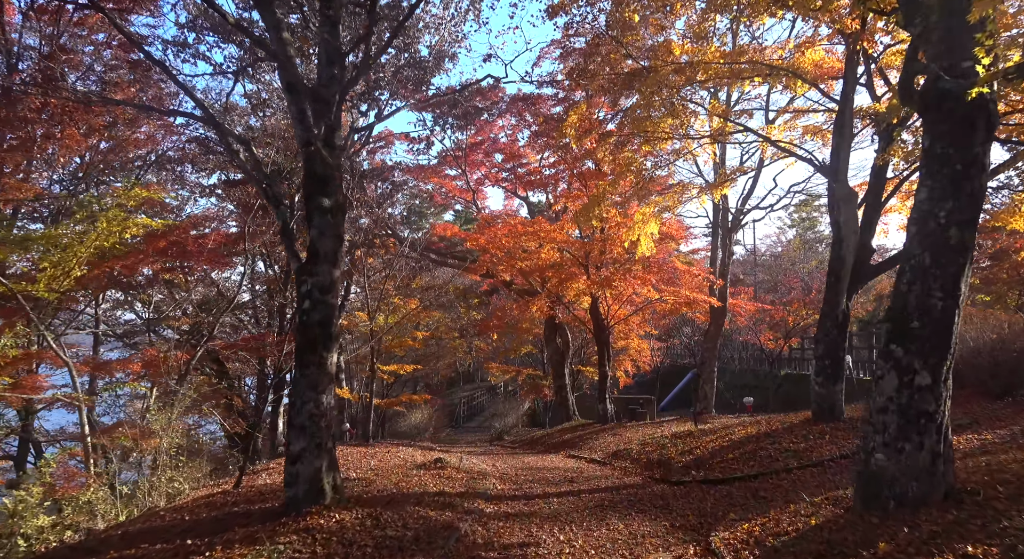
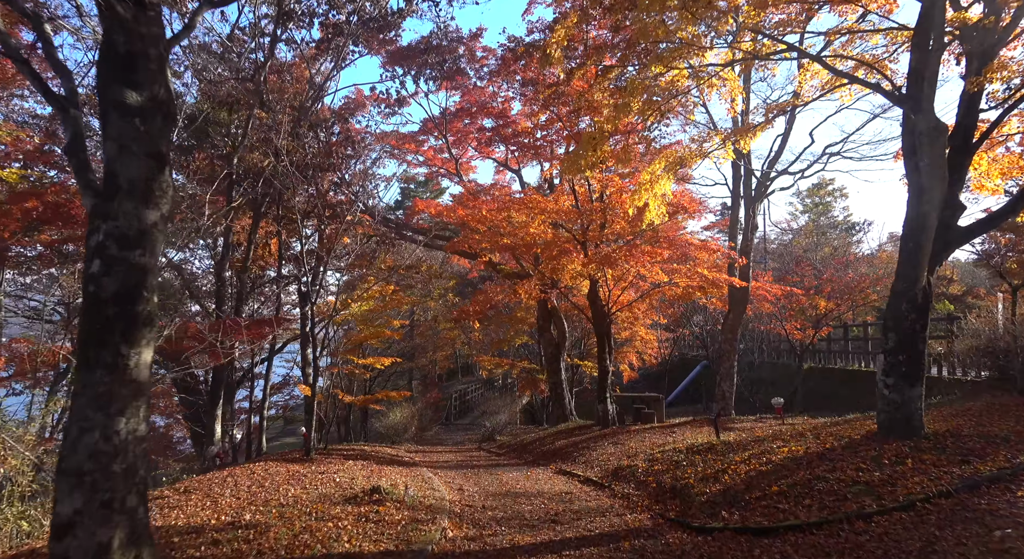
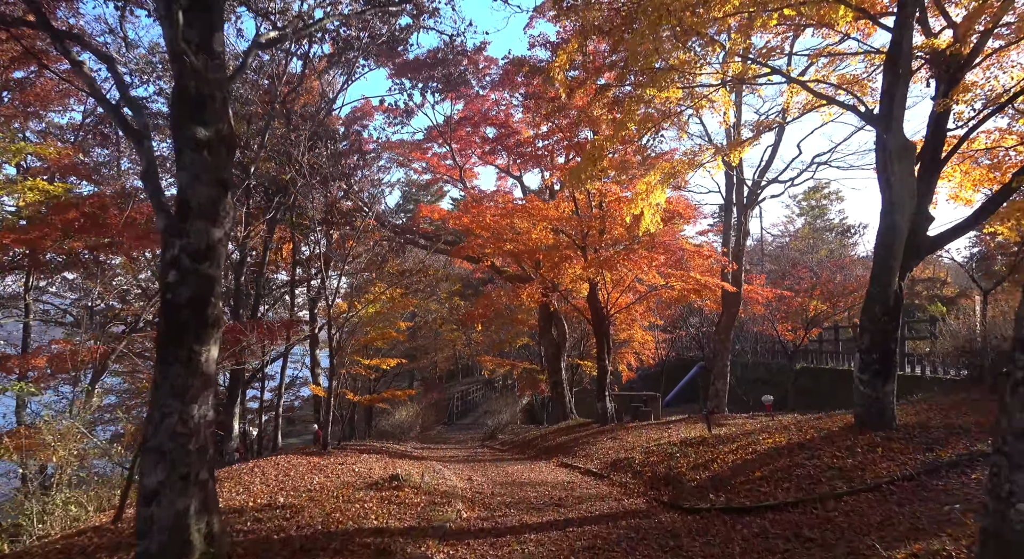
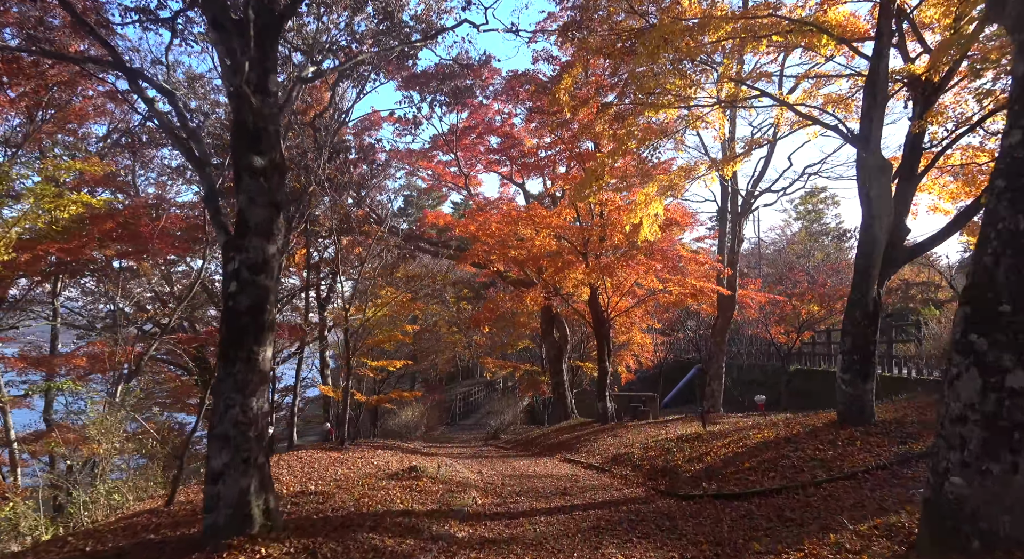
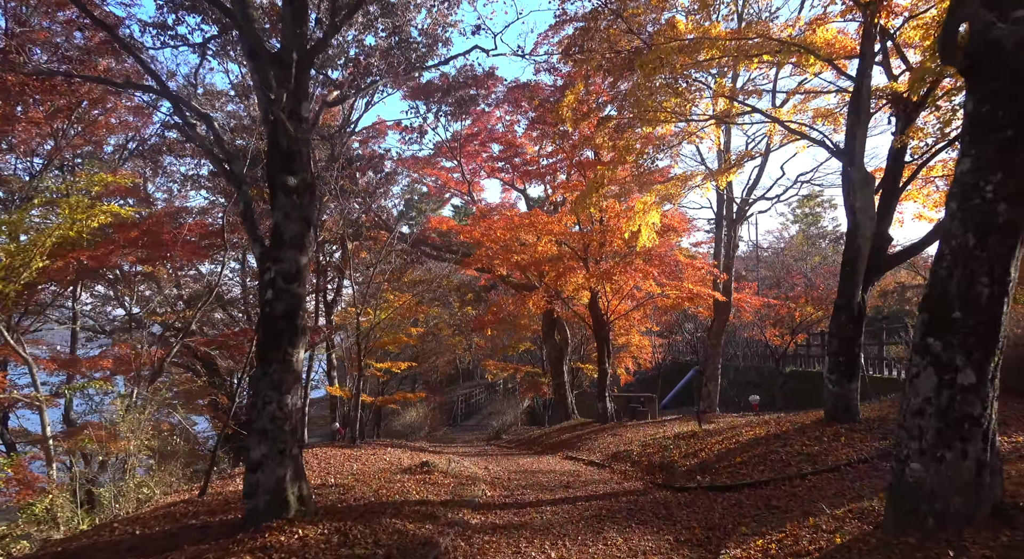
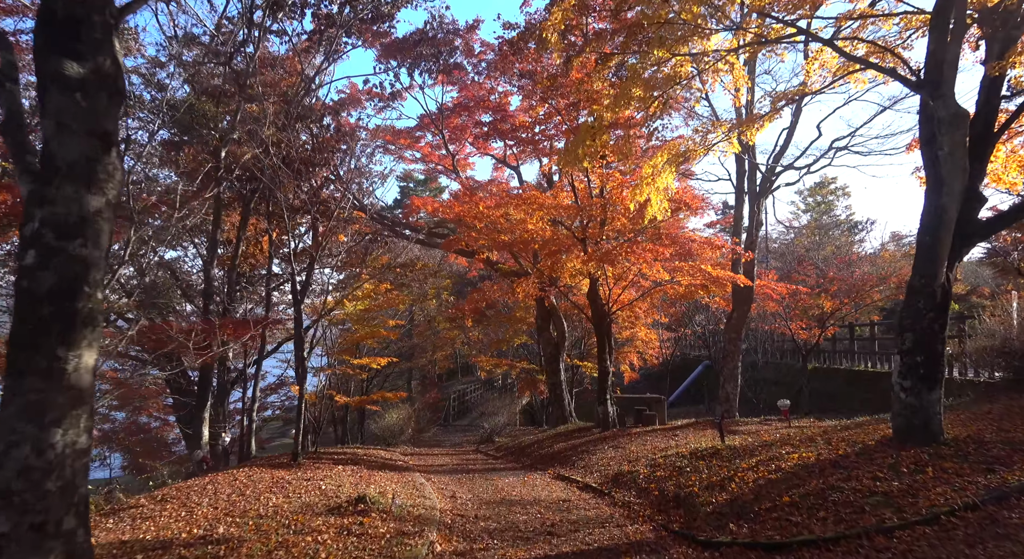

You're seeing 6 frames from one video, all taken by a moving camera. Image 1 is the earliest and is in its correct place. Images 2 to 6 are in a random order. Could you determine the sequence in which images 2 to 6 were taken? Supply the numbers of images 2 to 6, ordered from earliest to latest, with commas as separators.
5, 4, 3, 2, 6
